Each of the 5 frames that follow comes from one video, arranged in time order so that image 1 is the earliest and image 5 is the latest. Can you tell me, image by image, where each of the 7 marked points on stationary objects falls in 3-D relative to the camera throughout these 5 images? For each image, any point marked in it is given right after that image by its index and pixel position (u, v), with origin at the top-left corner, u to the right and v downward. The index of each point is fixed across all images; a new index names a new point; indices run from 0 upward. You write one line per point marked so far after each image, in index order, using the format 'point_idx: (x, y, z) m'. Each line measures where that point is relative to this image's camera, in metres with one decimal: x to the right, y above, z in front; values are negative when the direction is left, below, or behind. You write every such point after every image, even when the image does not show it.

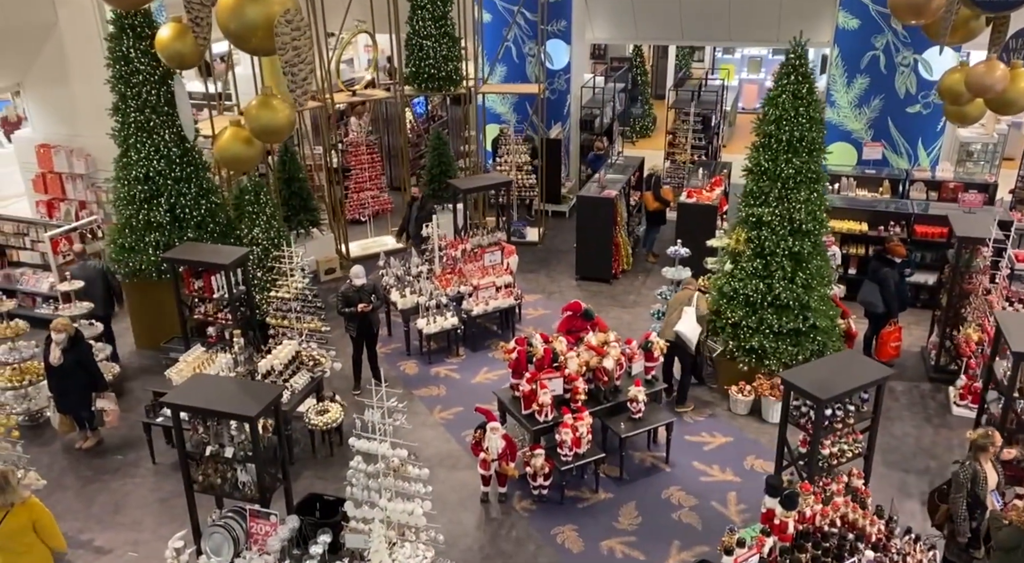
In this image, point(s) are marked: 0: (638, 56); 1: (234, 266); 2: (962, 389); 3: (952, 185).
0: (+3.3, +5.9, +18.1) m
1: (-2.7, +0.1, +6.8) m
2: (+4.4, -1.1, +6.8) m
3: (+6.4, +1.4, +10.0) m
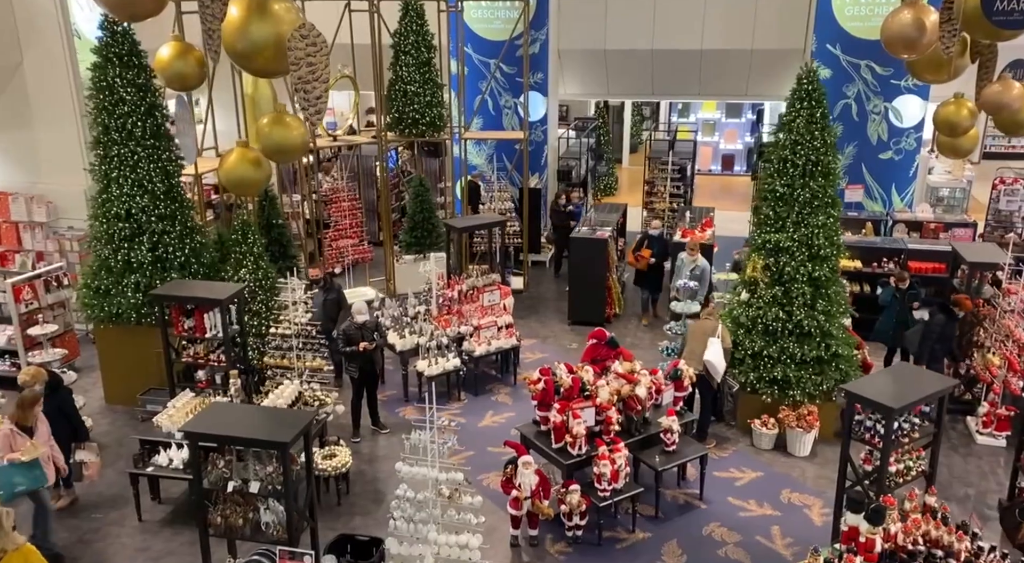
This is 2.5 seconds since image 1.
0: (+2.5, +4.4, +18.6) m
1: (-2.6, -0.2, +6.3) m
2: (+4.6, -1.3, +6.7) m
3: (+6.2, +0.8, +10.3) m
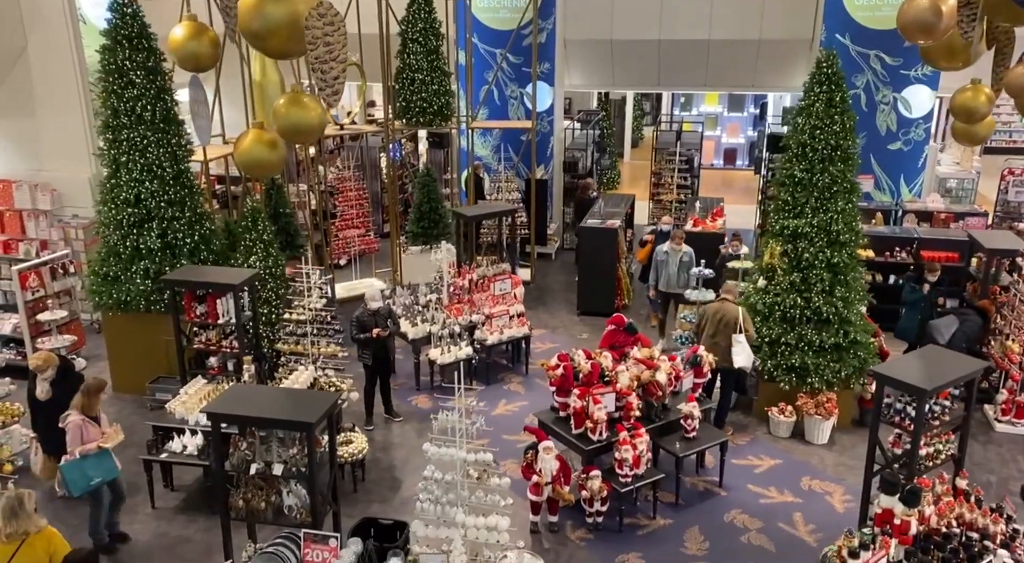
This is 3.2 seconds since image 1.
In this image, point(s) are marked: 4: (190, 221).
0: (+2.5, +4.6, +18.5) m
1: (-2.4, -0.1, +6.2) m
2: (+4.7, -1.2, +6.7) m
3: (+6.4, +1.0, +10.2) m
4: (-3.4, +0.6, +7.3) m
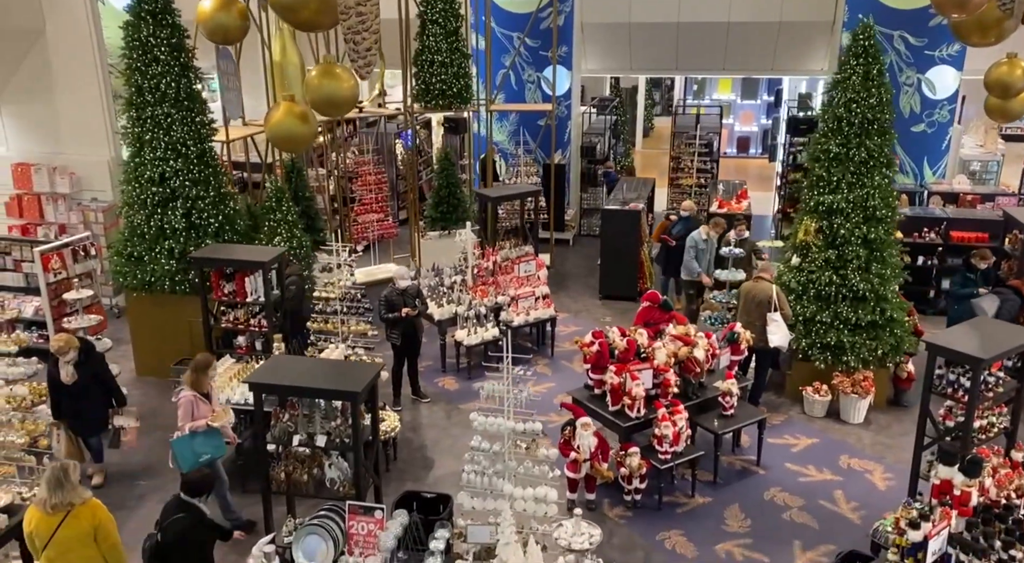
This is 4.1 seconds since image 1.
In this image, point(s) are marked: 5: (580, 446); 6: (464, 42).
0: (+2.9, +4.9, +18.3) m
1: (-2.1, +0.1, +6.1) m
2: (+5.0, -0.9, +6.6) m
3: (+6.7, +1.2, +10.1) m
4: (-3.1, +0.8, +7.3) m
5: (+0.5, -1.2, +5.0) m
6: (-0.7, +3.7, +10.8) m
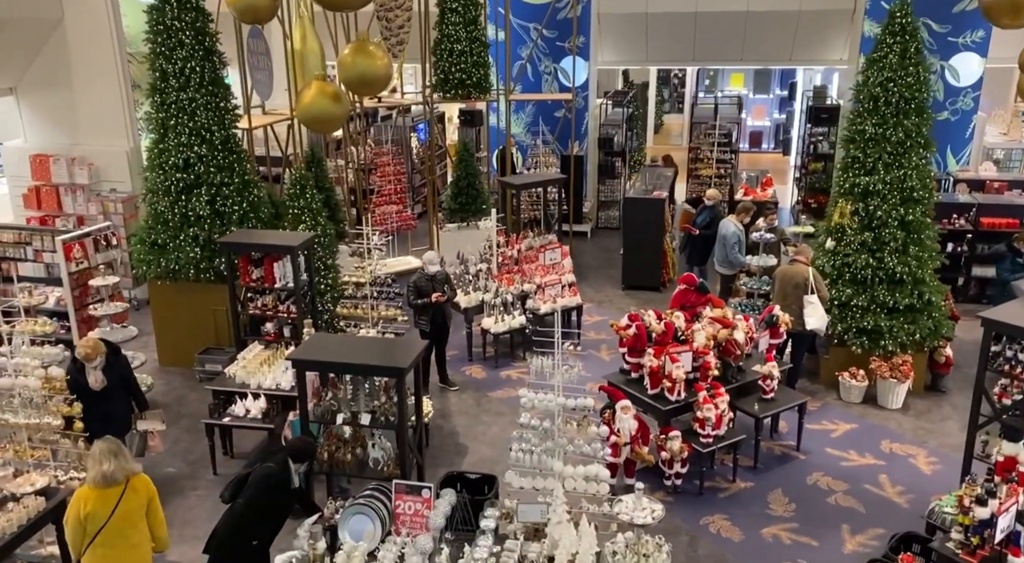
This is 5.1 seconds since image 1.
0: (+3.2, +5.1, +18.2) m
1: (-1.9, +0.3, +6.1) m
2: (+5.3, -0.8, +6.4) m
3: (+7.0, +1.4, +10.0) m
4: (-2.8, +1.0, +7.2) m
5: (+0.8, -1.0, +4.9) m
6: (-0.4, +3.8, +10.7) m
